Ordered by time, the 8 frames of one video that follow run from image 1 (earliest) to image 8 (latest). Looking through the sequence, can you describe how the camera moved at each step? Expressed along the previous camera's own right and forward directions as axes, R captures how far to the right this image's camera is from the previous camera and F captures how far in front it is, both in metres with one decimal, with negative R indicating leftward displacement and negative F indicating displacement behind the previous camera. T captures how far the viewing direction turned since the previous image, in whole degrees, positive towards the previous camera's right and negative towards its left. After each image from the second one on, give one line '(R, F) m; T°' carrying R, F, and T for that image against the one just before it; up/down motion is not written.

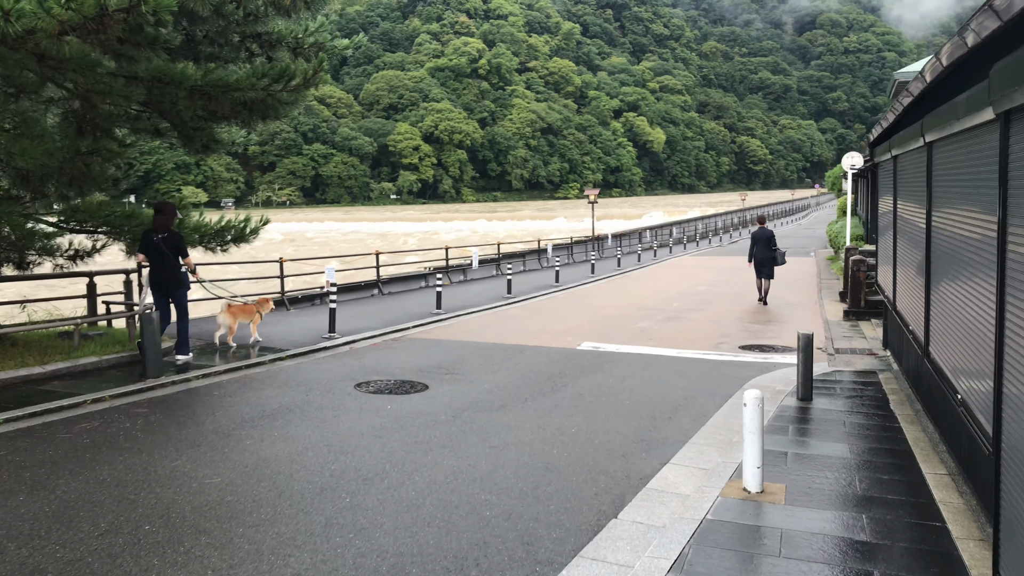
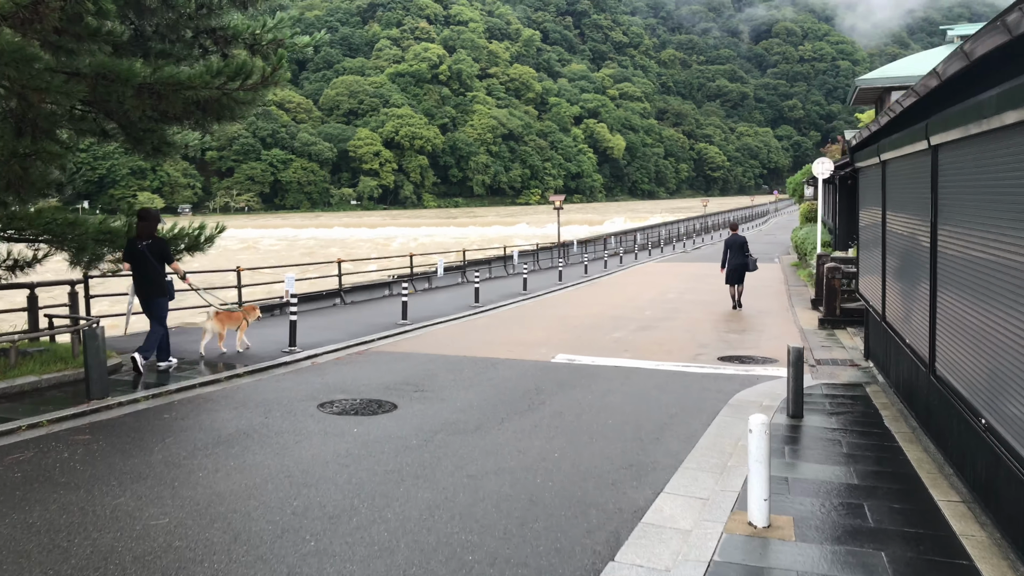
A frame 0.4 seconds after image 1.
(-0.1, +0.4) m; +3°
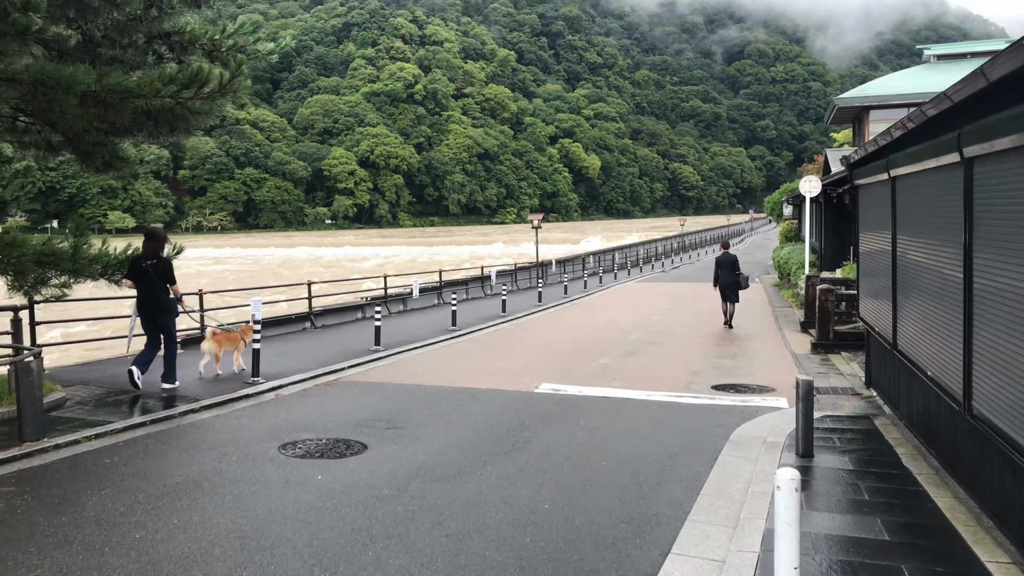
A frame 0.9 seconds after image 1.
(-0.1, +0.5) m; +2°
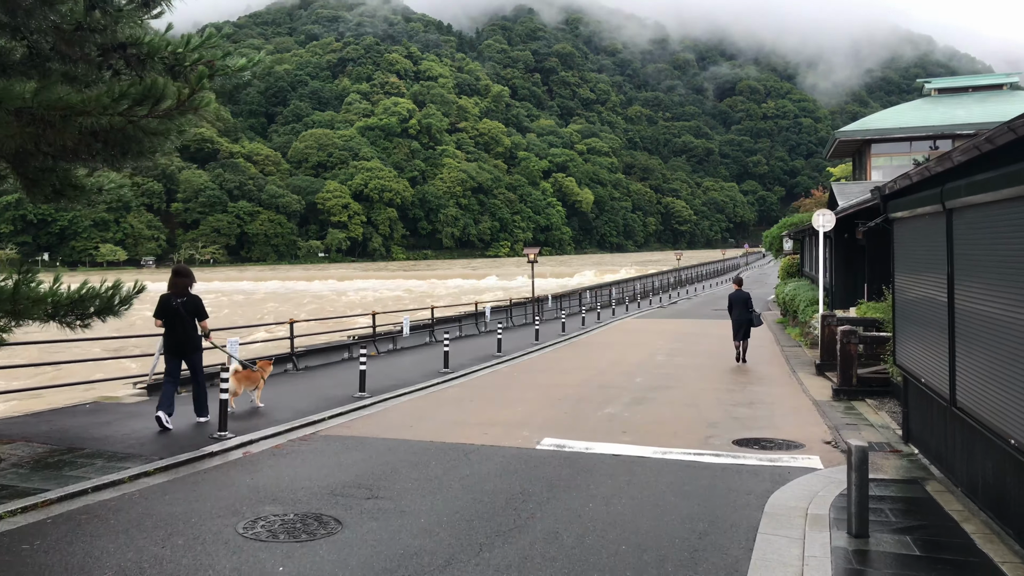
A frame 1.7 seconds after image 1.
(-0.1, +0.8) m; +1°
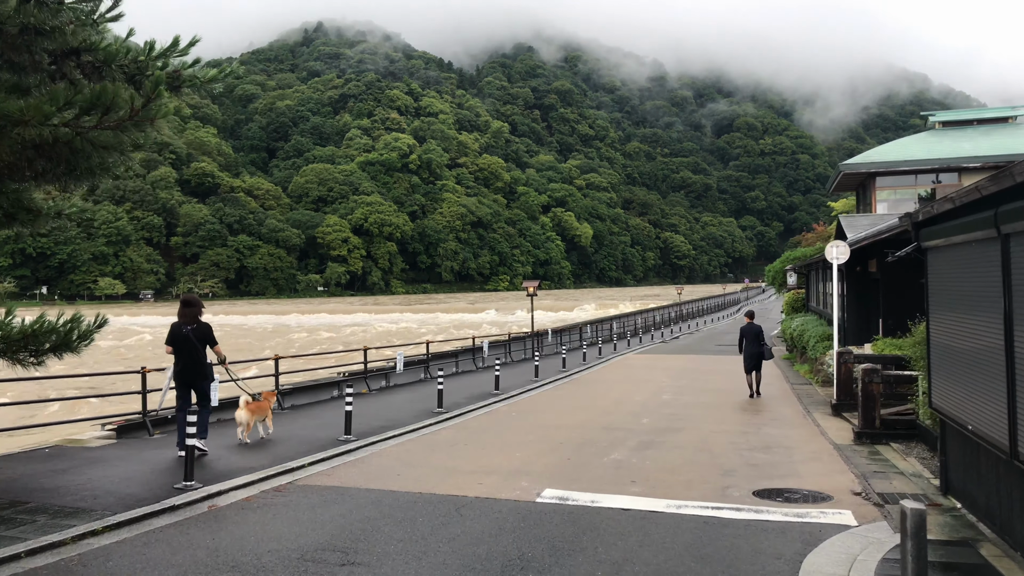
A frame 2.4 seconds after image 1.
(0.0, +0.6) m; 0°
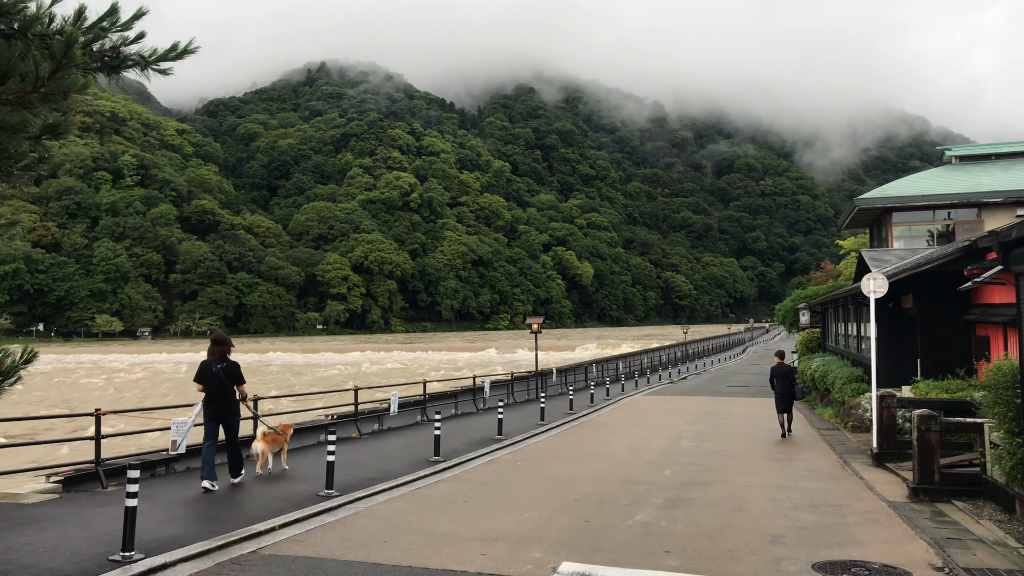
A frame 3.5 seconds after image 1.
(-0.1, +1.0) m; 0°
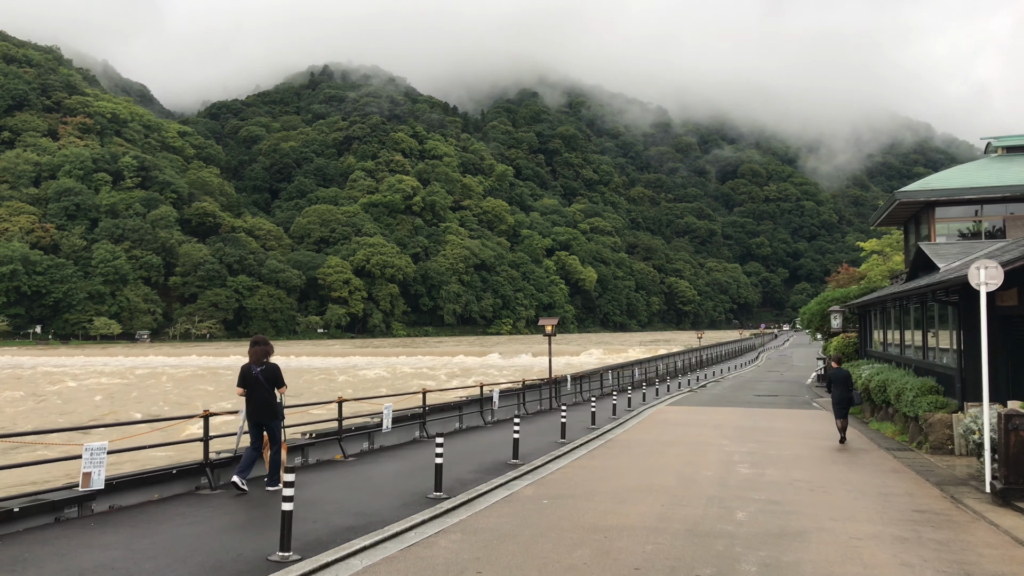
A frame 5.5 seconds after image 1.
(-0.4, +1.9) m; 0°
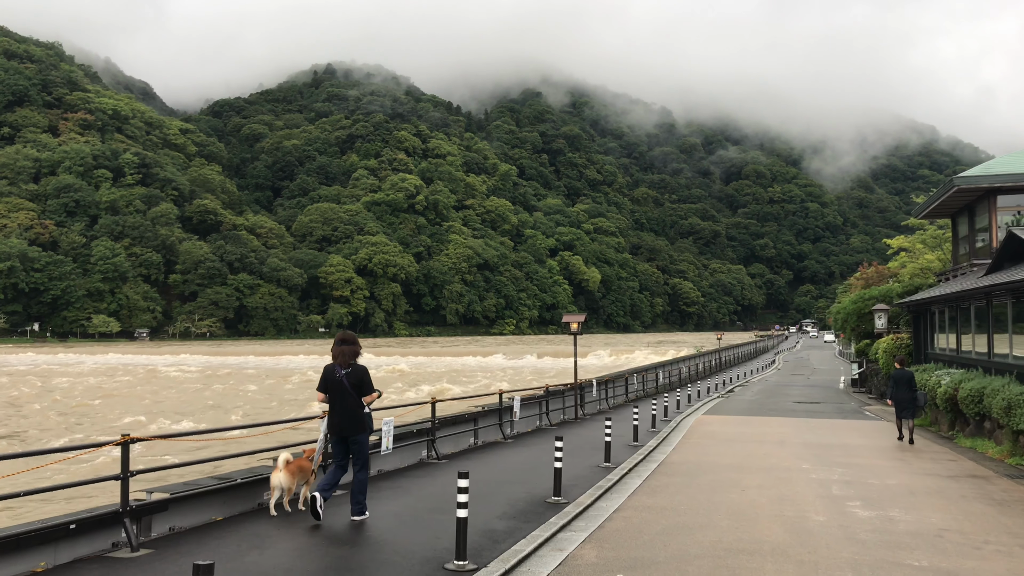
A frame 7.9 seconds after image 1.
(-0.7, +1.9) m; 0°
